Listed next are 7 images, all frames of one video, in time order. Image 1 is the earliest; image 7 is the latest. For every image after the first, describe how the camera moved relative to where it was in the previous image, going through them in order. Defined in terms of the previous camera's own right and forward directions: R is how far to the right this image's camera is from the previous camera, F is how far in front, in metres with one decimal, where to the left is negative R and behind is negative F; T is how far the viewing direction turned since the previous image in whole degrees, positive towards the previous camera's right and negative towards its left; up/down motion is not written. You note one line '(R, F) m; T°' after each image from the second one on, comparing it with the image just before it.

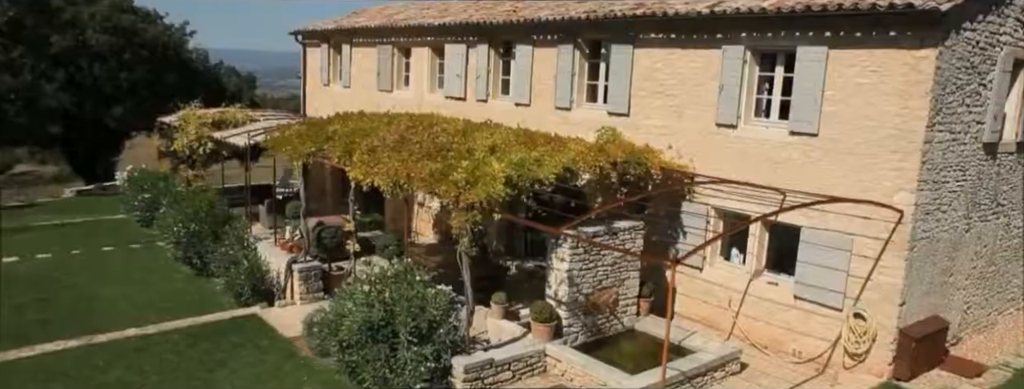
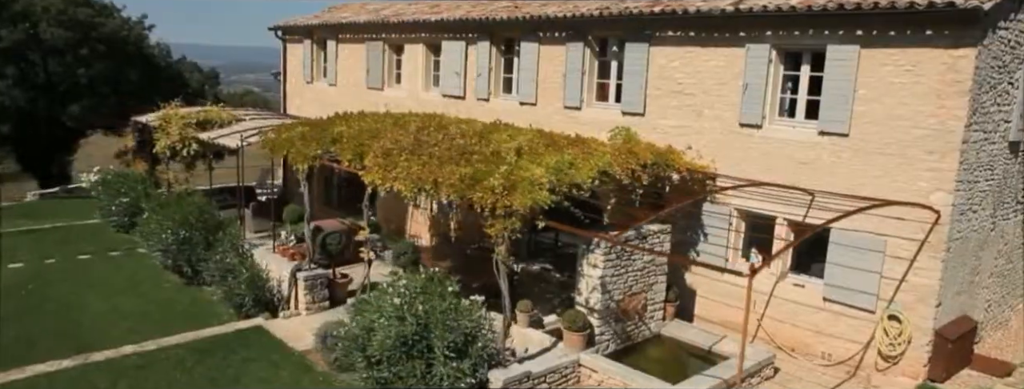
(-0.9, +0.4) m; +3°
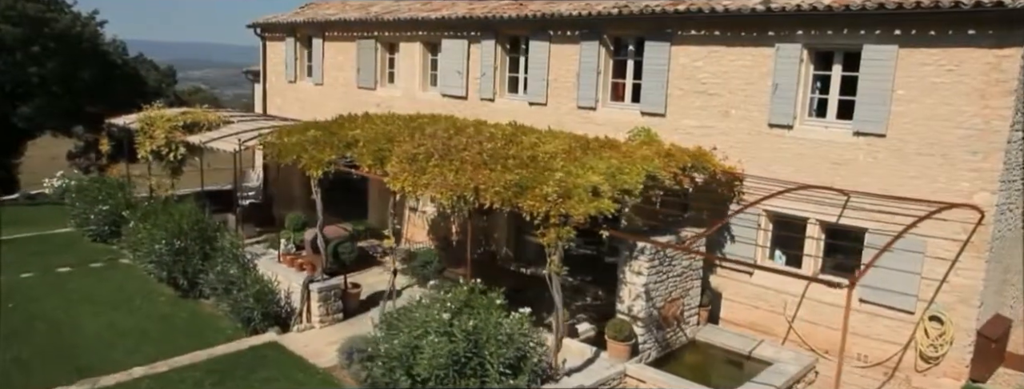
(-1.1, +0.4) m; +4°
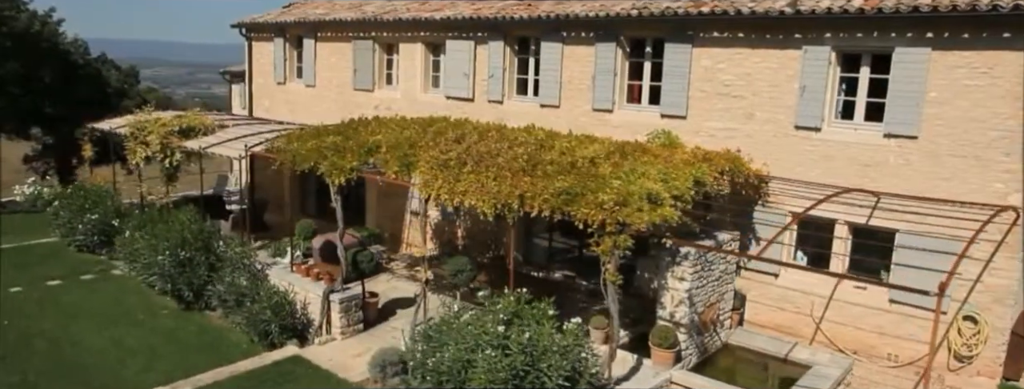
(-1.1, +0.2) m; +3°
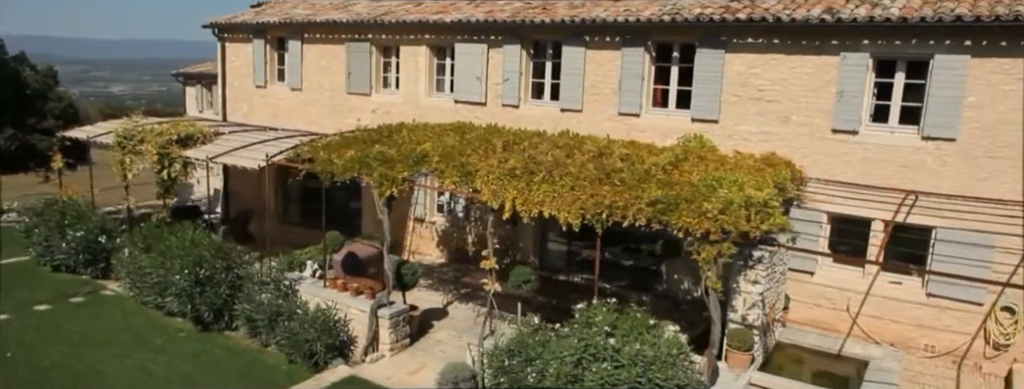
(-2.1, +0.2) m; +6°
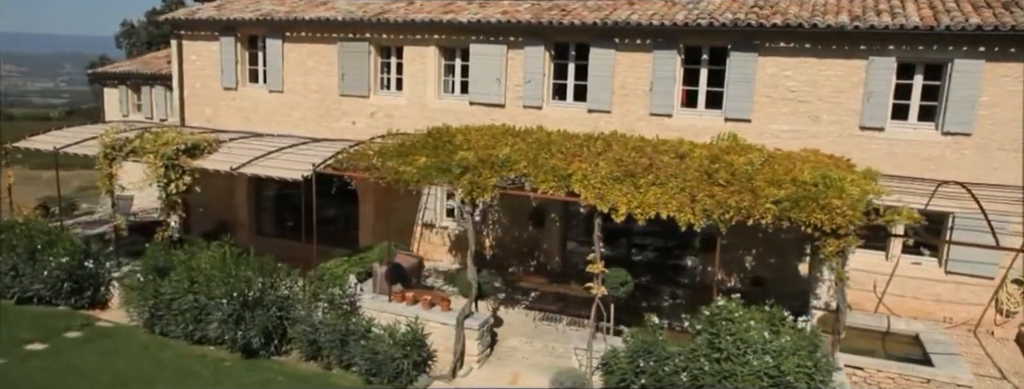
(-3.2, +0.3) m; +10°
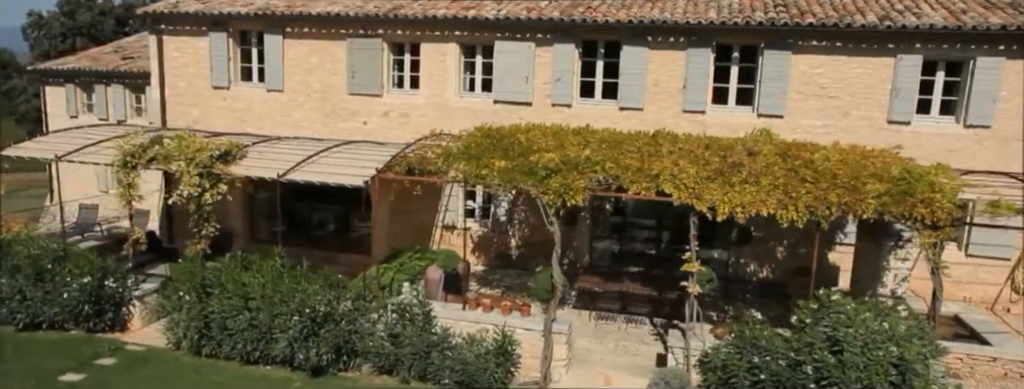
(-2.6, +0.3) m; +8°
